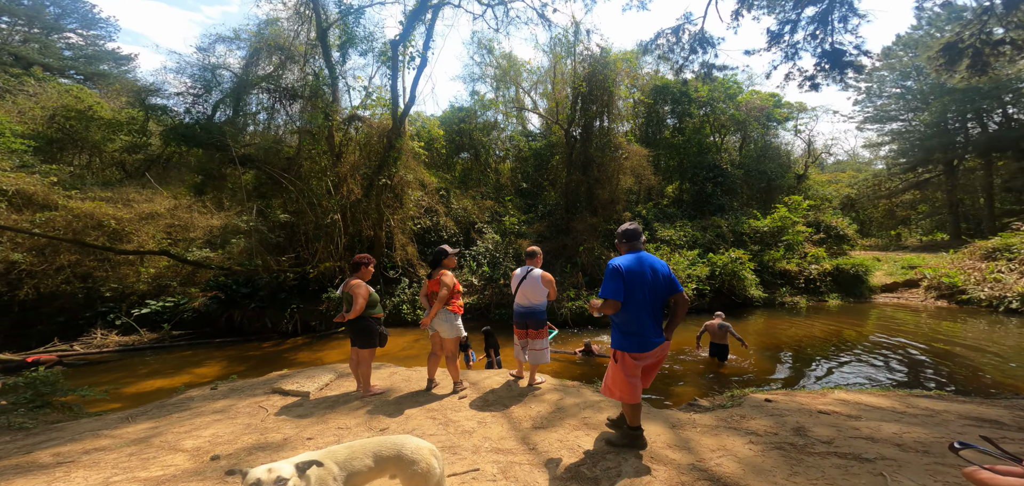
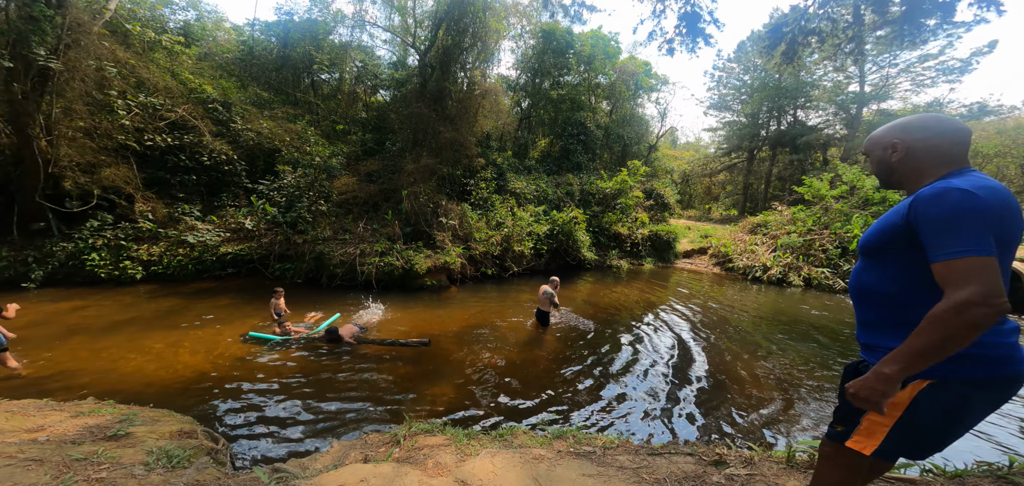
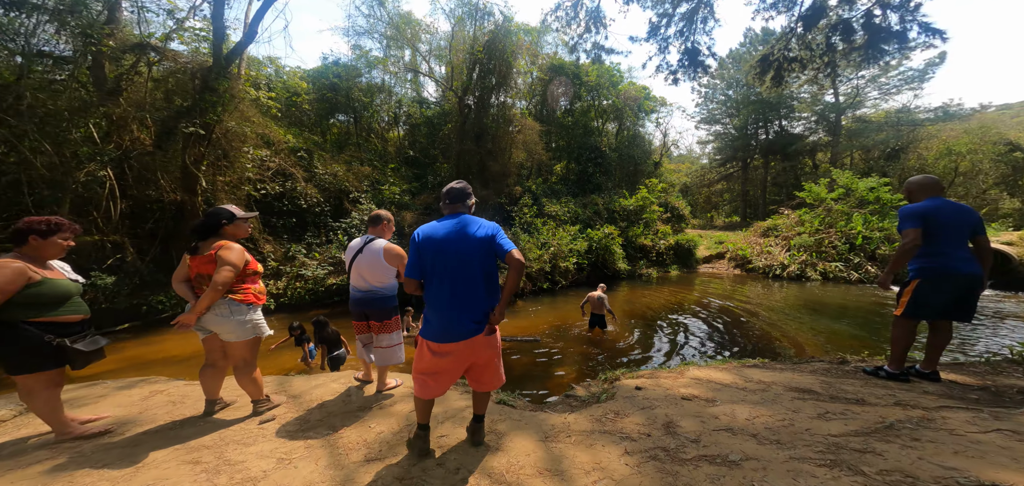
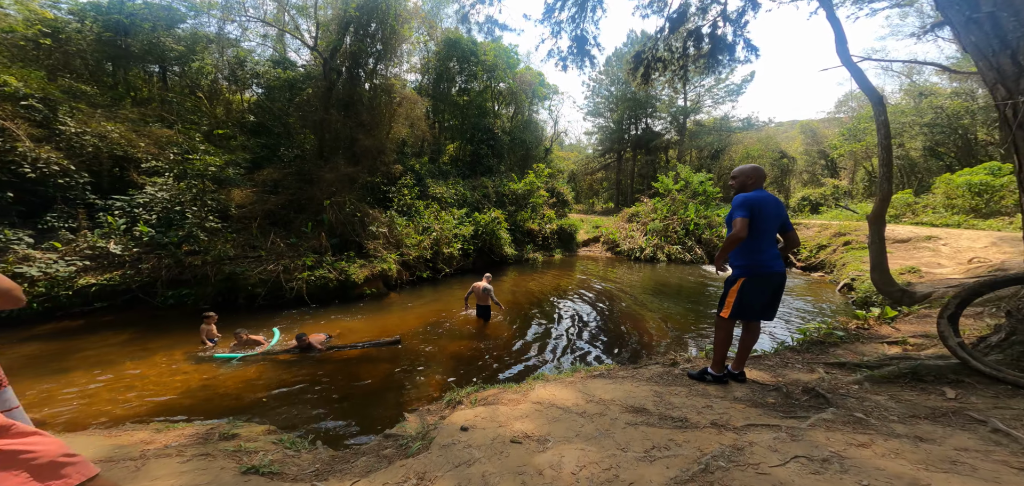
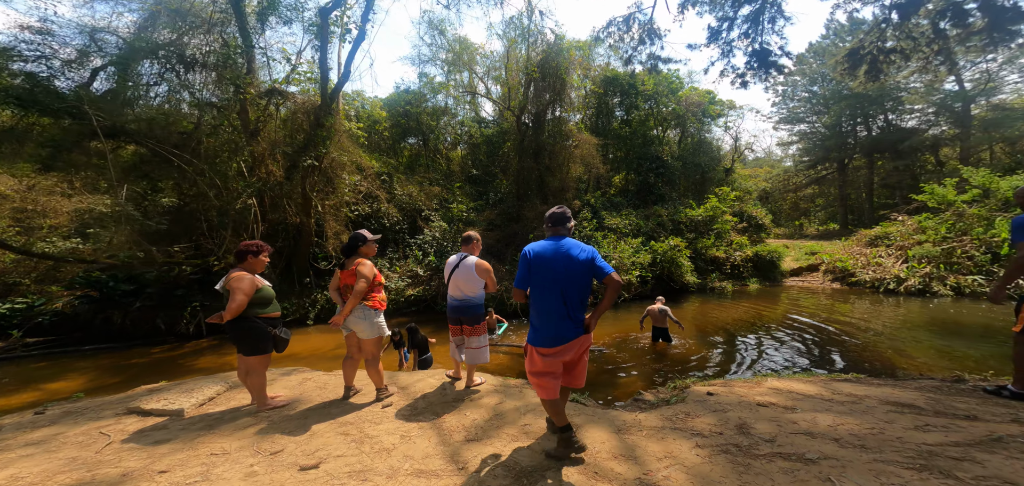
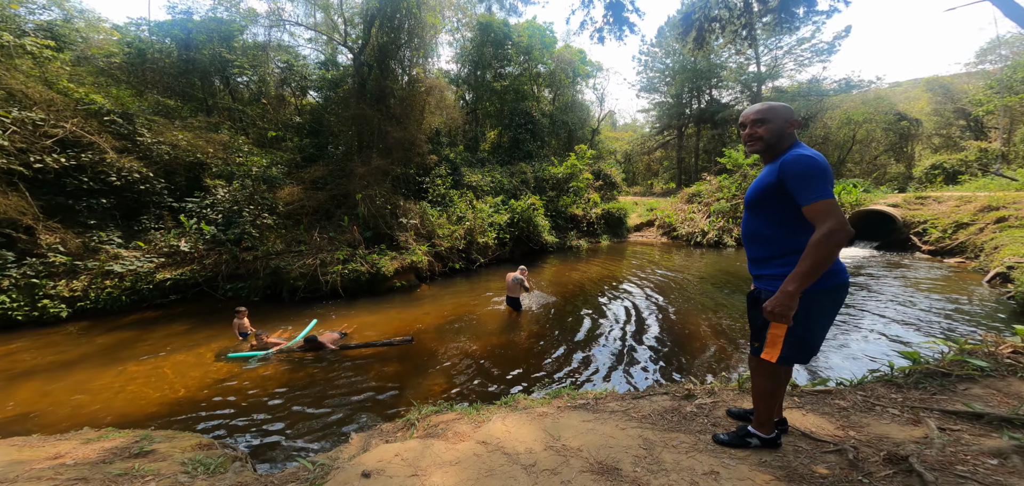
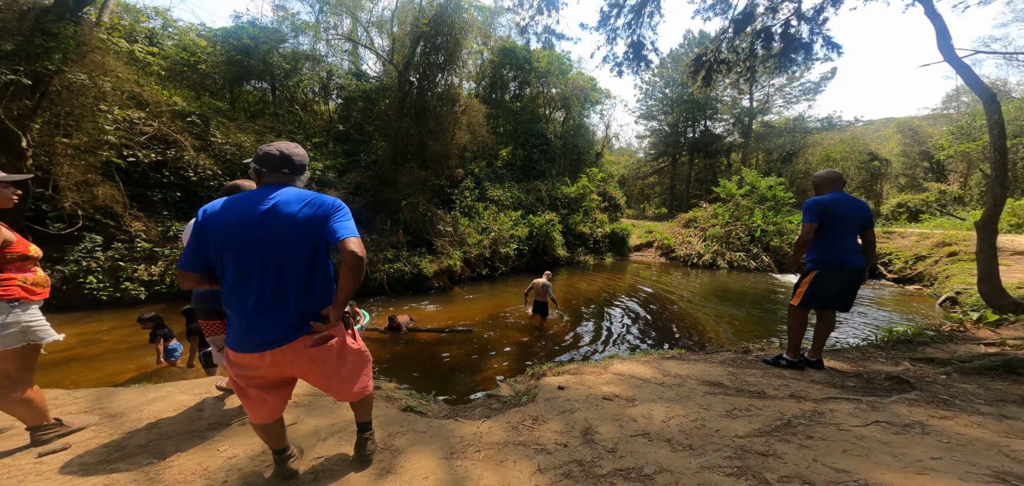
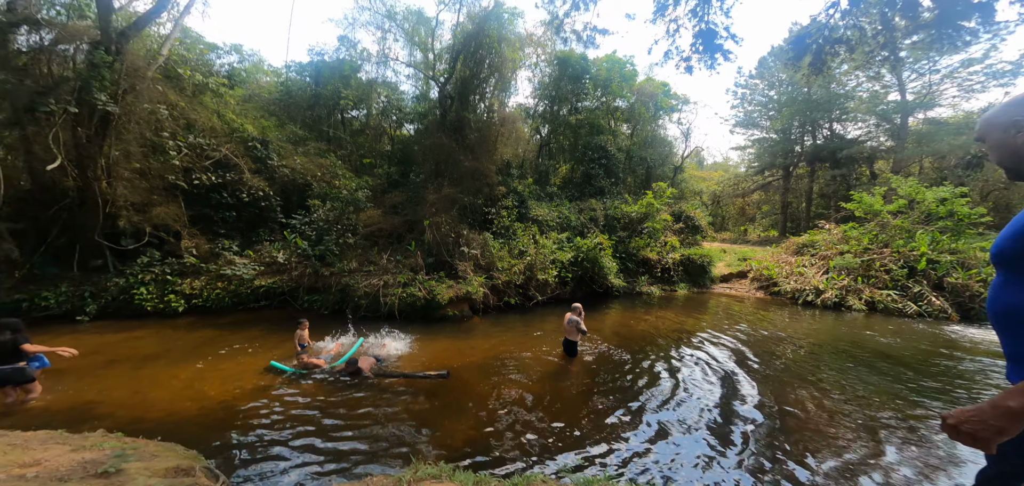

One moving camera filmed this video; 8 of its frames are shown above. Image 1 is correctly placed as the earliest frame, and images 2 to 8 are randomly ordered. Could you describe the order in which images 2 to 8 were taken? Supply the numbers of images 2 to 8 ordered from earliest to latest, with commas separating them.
5, 3, 7, 4, 6, 2, 8
